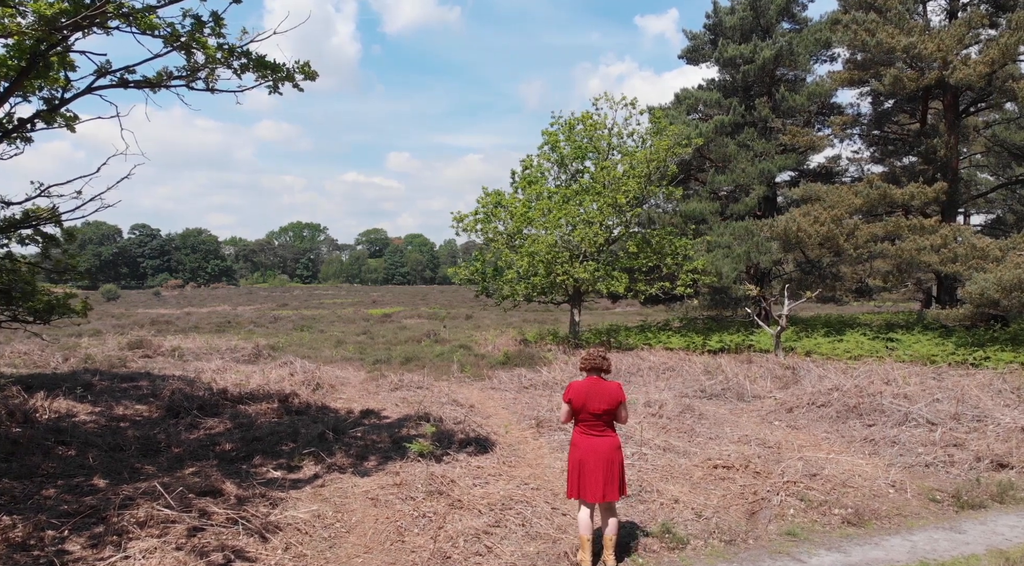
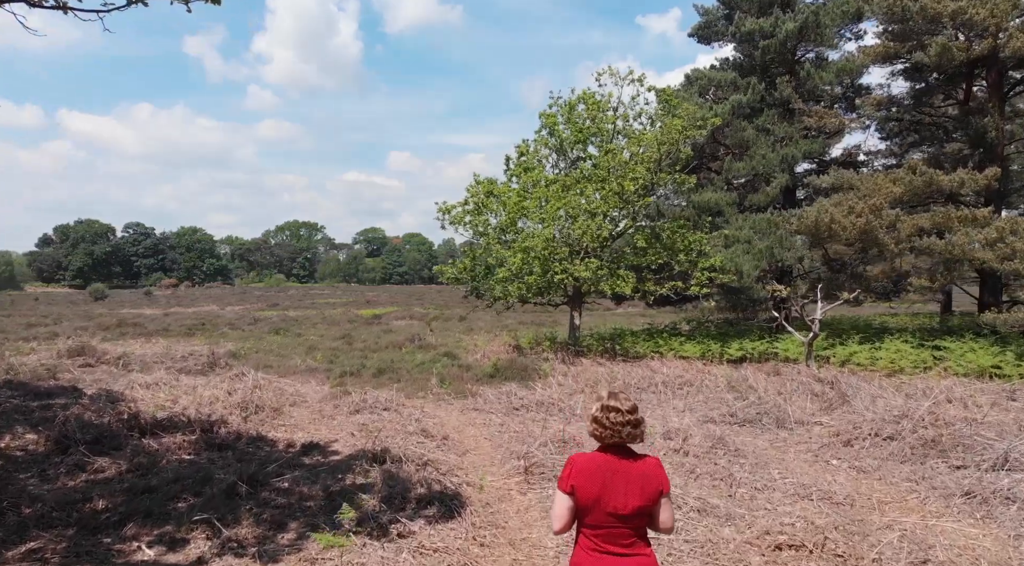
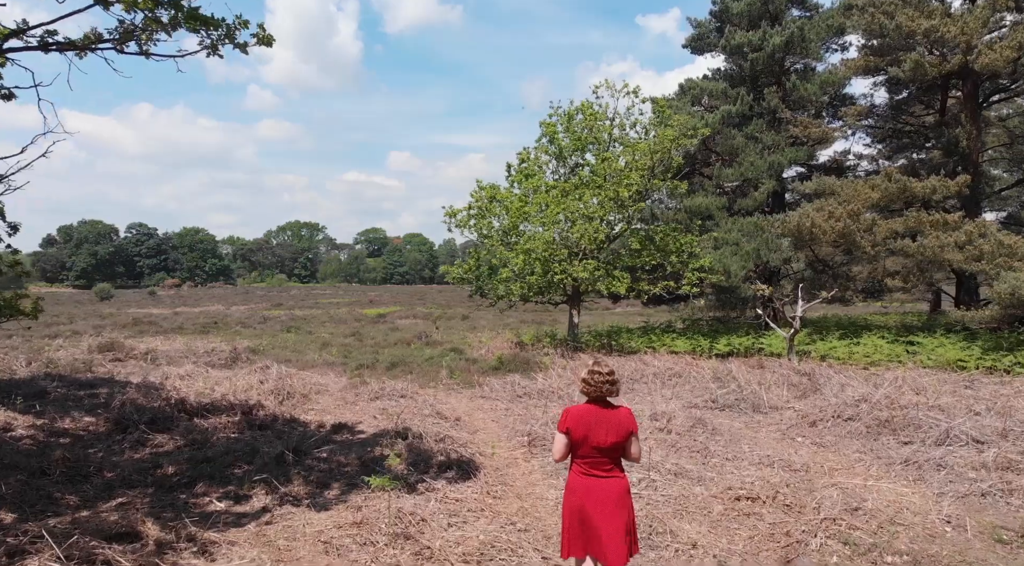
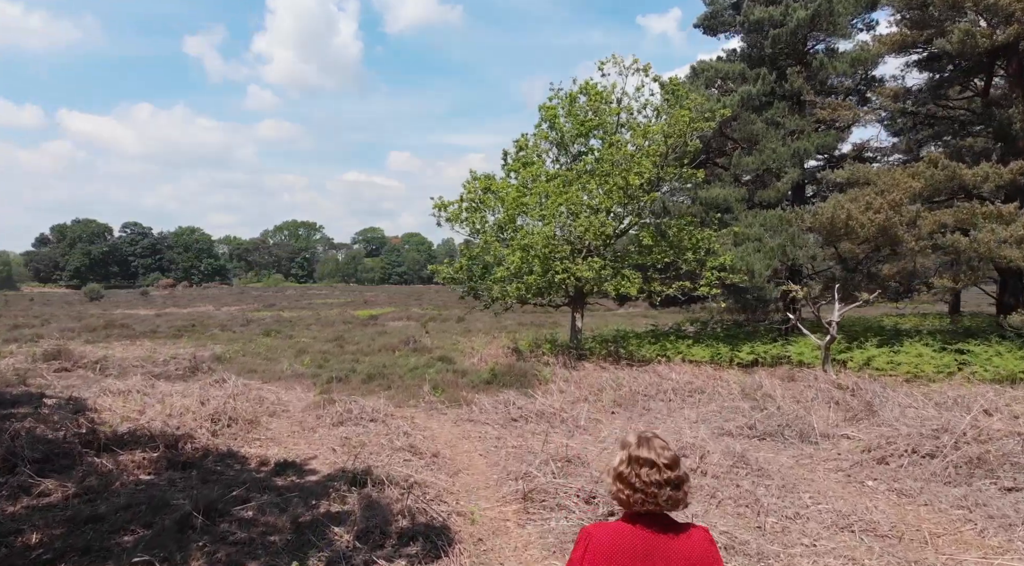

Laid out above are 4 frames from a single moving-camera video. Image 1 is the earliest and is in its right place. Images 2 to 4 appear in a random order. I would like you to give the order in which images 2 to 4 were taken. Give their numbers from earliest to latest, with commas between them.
3, 2, 4
